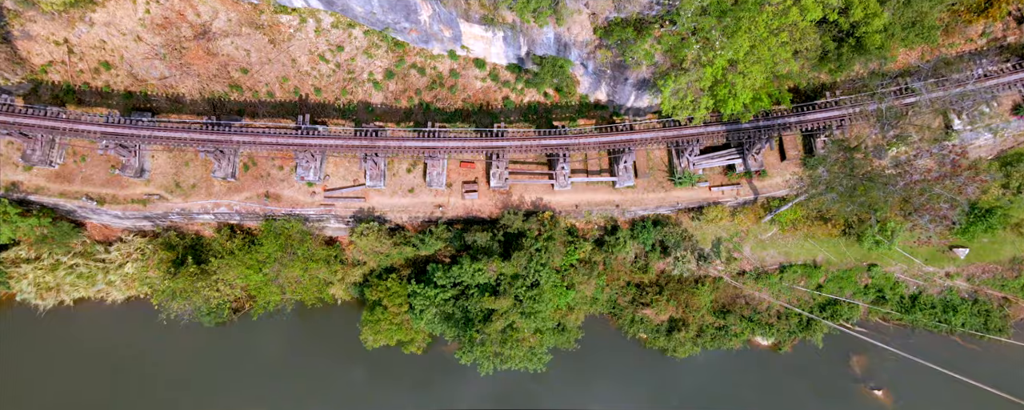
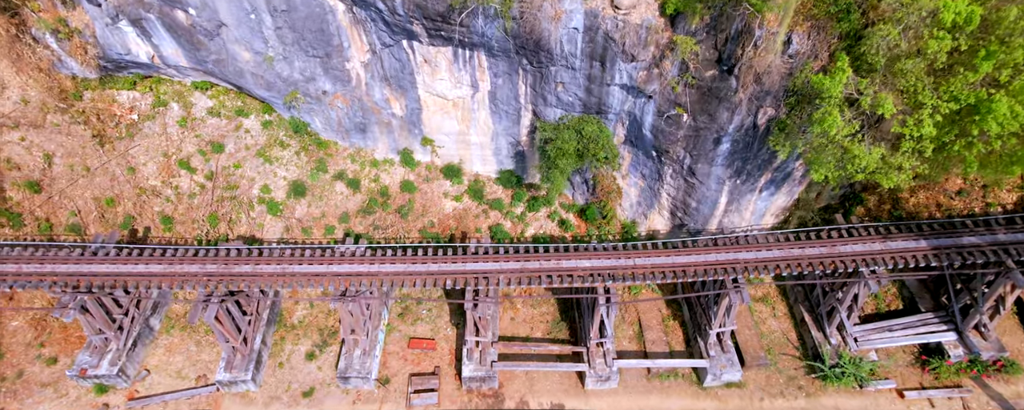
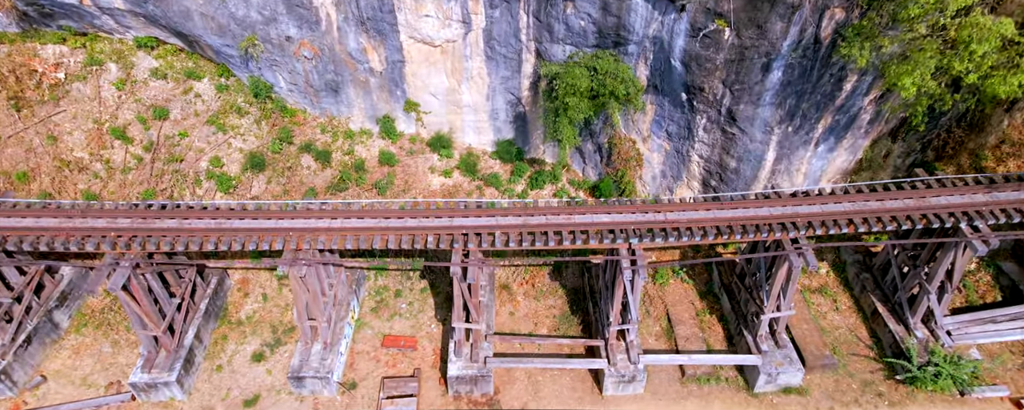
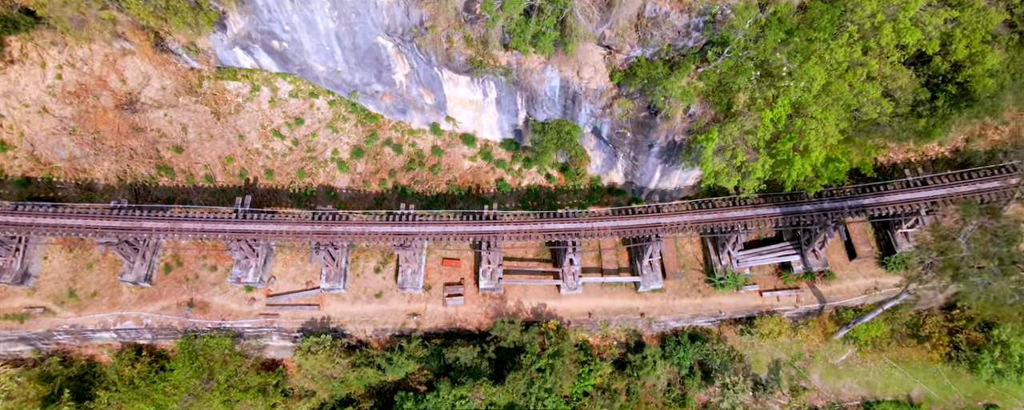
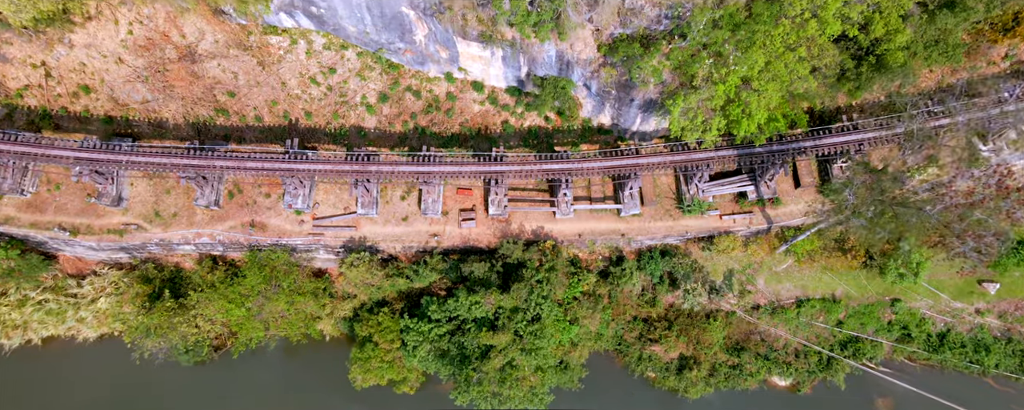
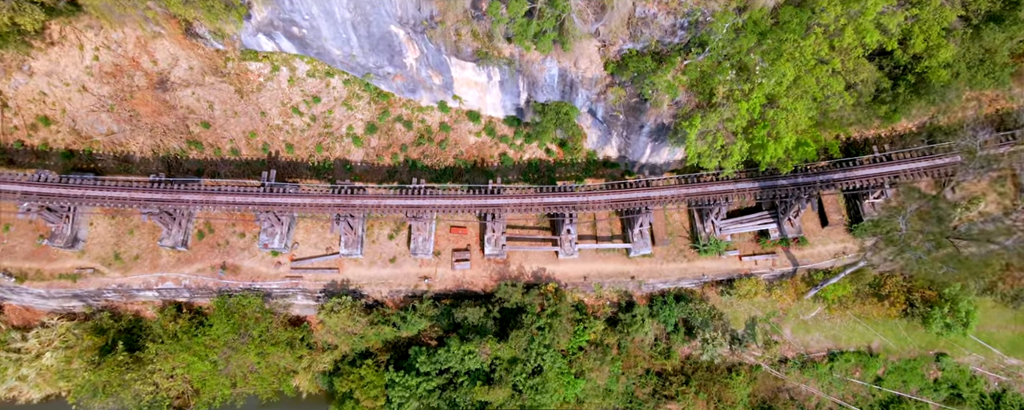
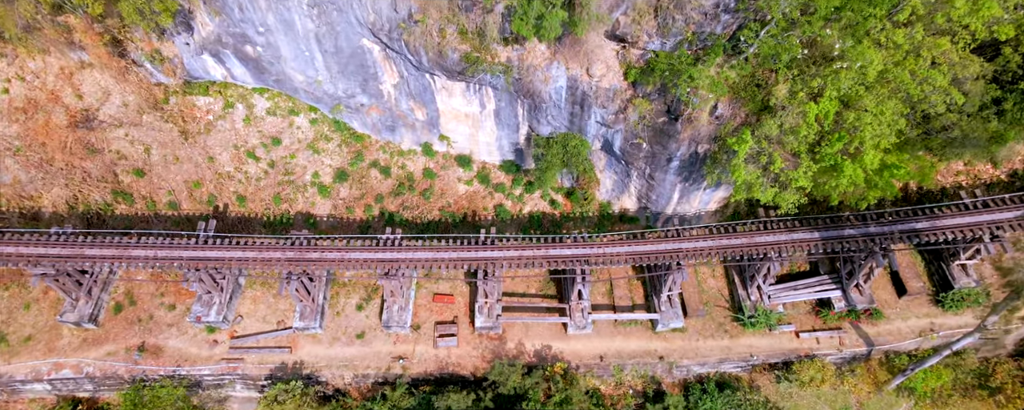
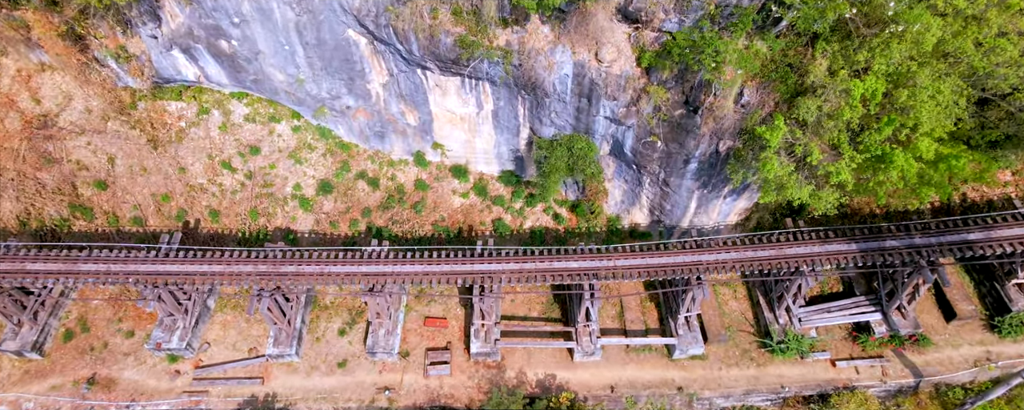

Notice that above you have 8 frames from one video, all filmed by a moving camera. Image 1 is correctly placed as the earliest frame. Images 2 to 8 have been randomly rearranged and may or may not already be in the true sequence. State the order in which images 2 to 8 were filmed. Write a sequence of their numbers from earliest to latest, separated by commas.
5, 6, 4, 7, 8, 2, 3
